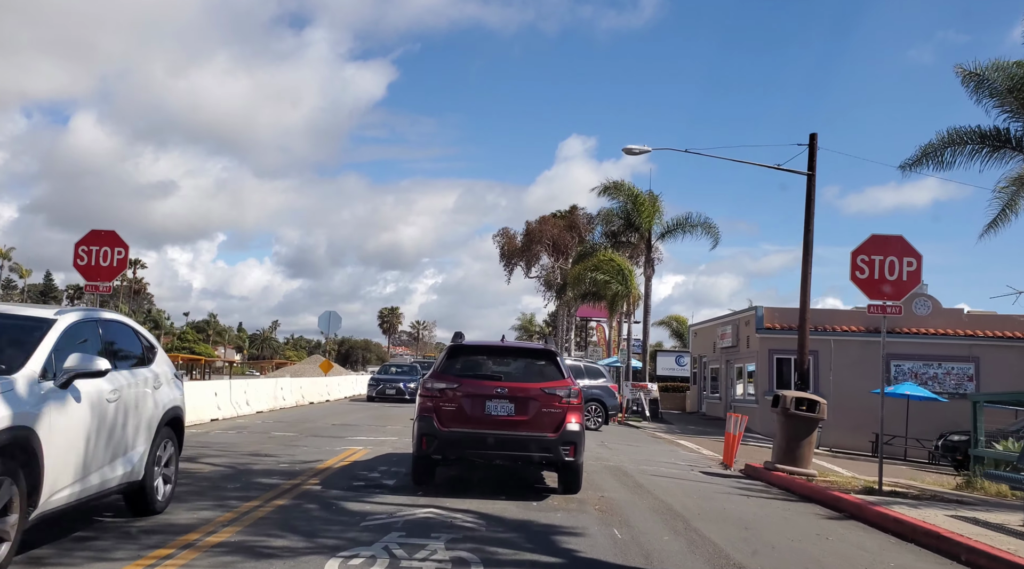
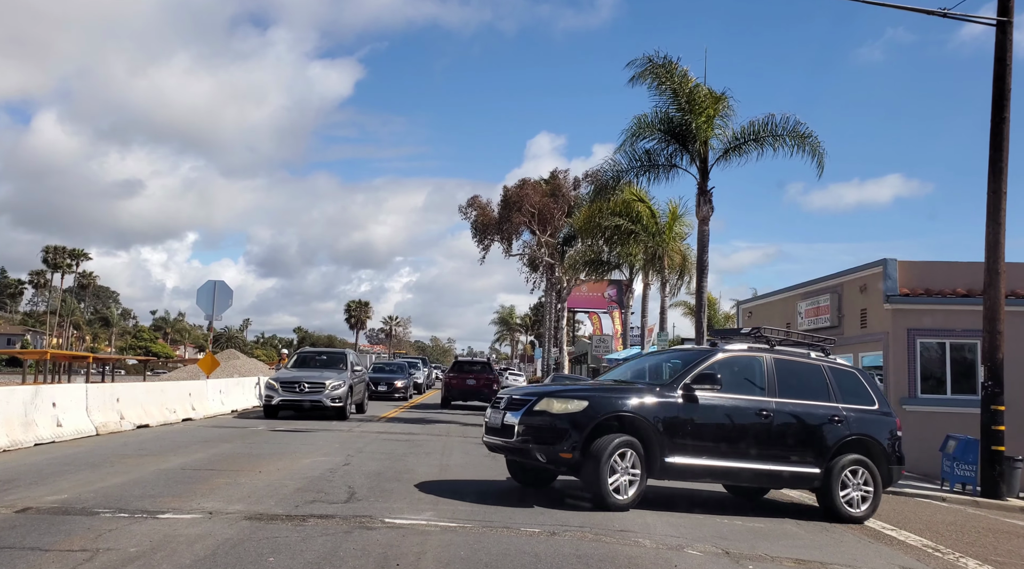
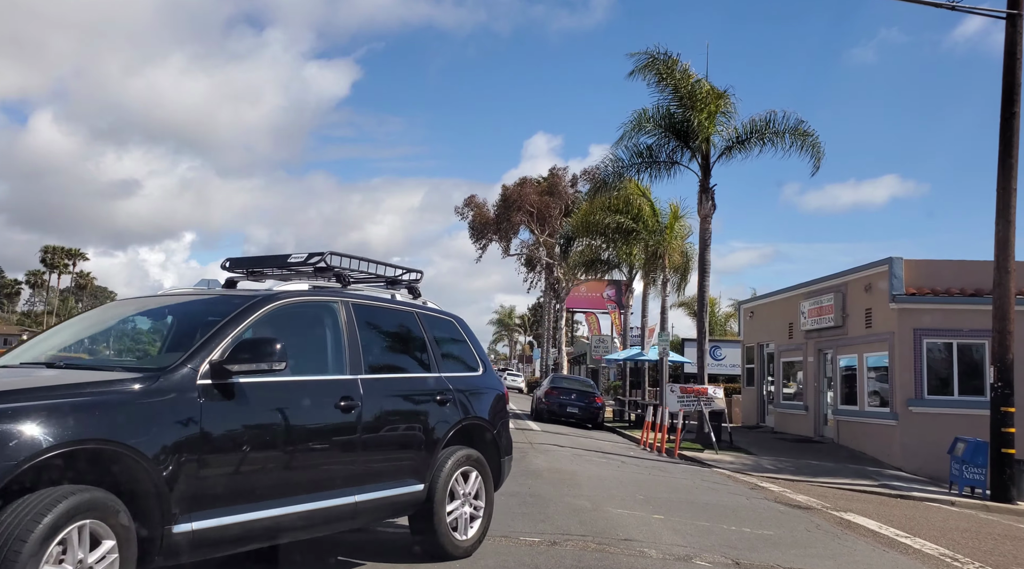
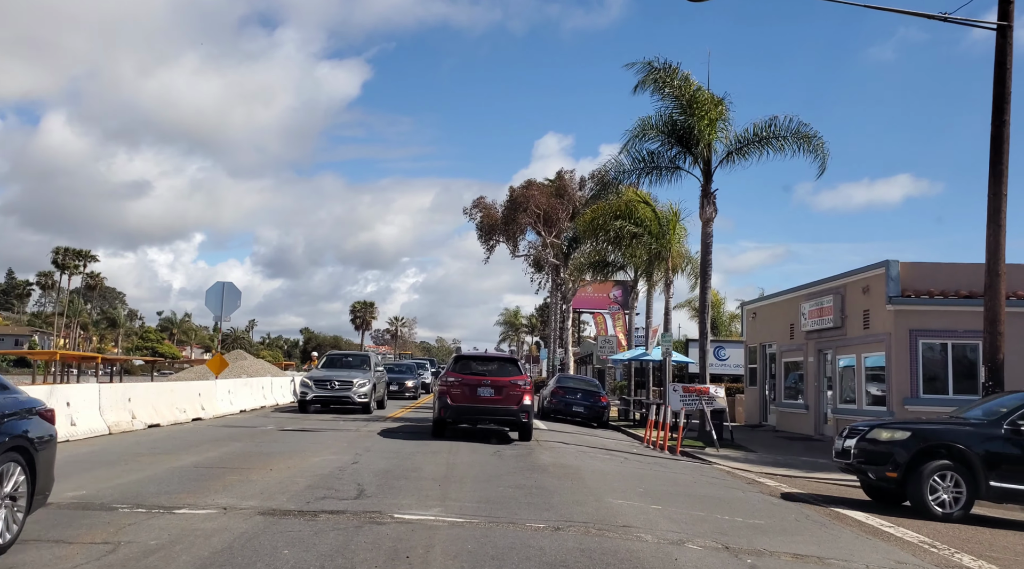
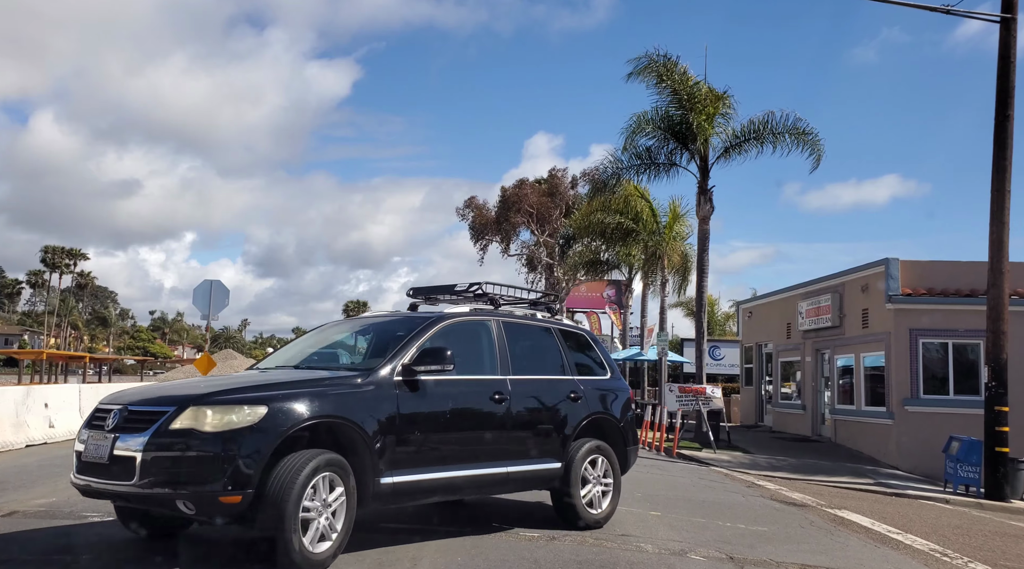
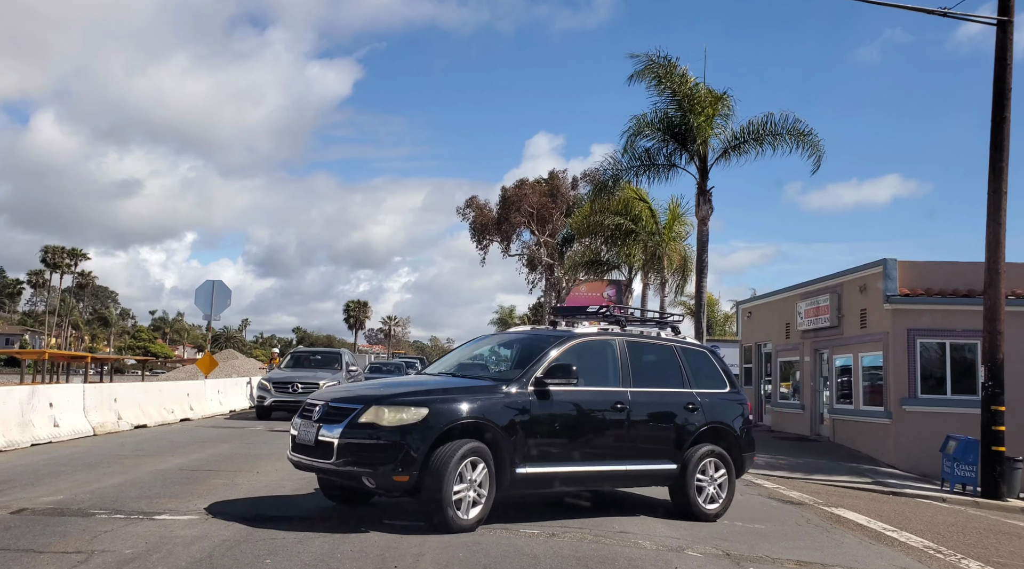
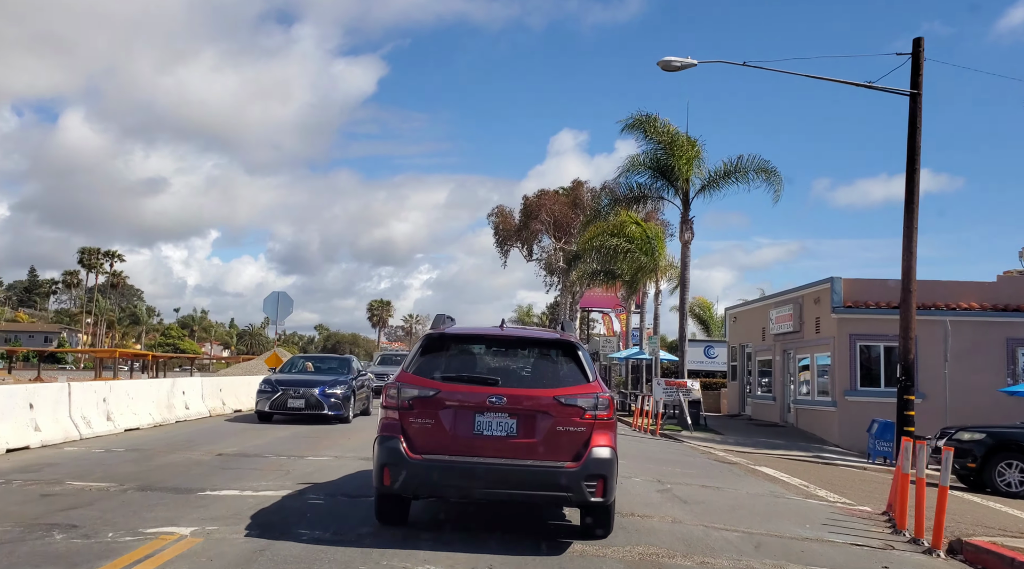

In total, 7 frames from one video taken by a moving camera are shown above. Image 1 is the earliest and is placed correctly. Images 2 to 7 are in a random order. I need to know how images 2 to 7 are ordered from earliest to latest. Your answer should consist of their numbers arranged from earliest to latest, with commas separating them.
7, 4, 2, 6, 5, 3
